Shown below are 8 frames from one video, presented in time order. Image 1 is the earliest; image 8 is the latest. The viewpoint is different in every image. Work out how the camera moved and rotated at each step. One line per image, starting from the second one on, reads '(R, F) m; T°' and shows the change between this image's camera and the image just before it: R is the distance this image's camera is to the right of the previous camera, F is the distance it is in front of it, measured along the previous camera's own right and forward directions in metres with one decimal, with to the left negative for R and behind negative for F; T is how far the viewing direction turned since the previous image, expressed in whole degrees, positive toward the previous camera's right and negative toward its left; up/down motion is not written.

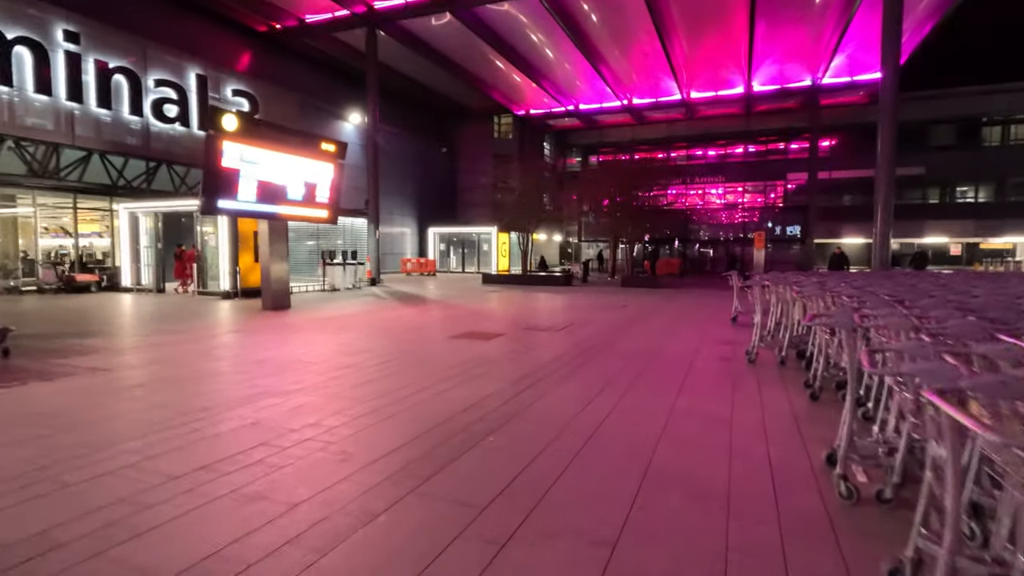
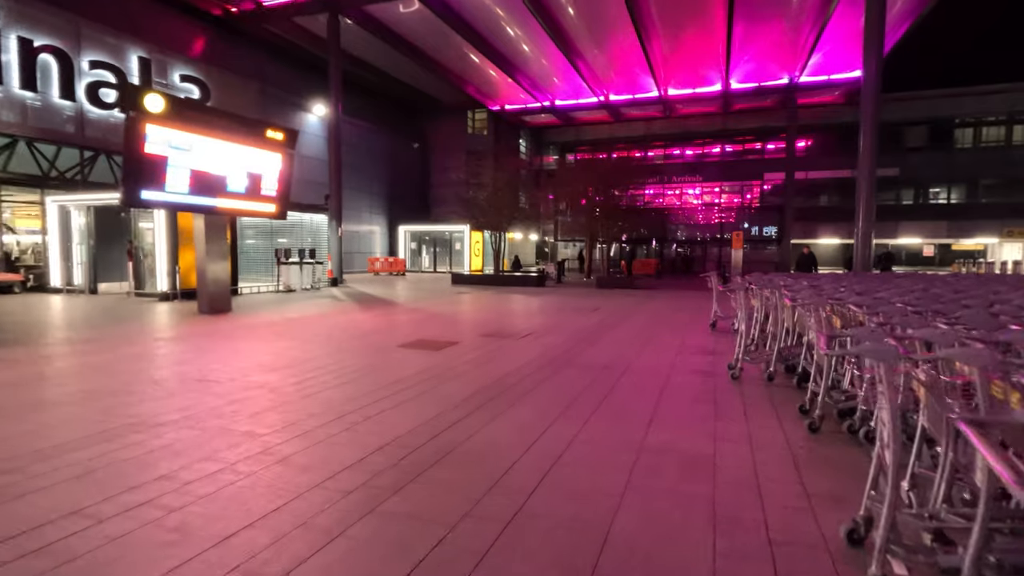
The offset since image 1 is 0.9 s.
(+0.4, +1.0) m; +2°
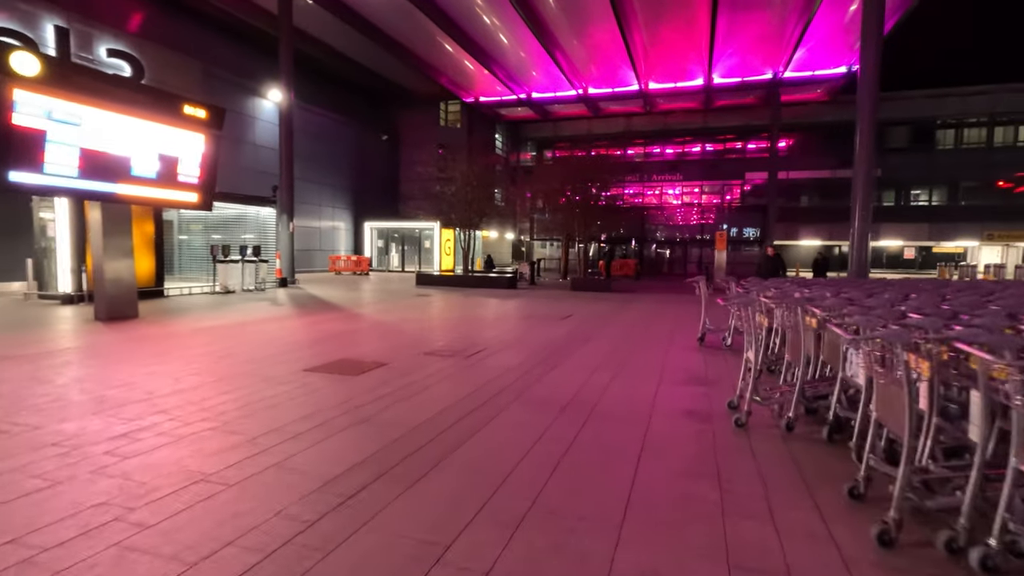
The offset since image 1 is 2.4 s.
(+0.5, +1.7) m; +2°
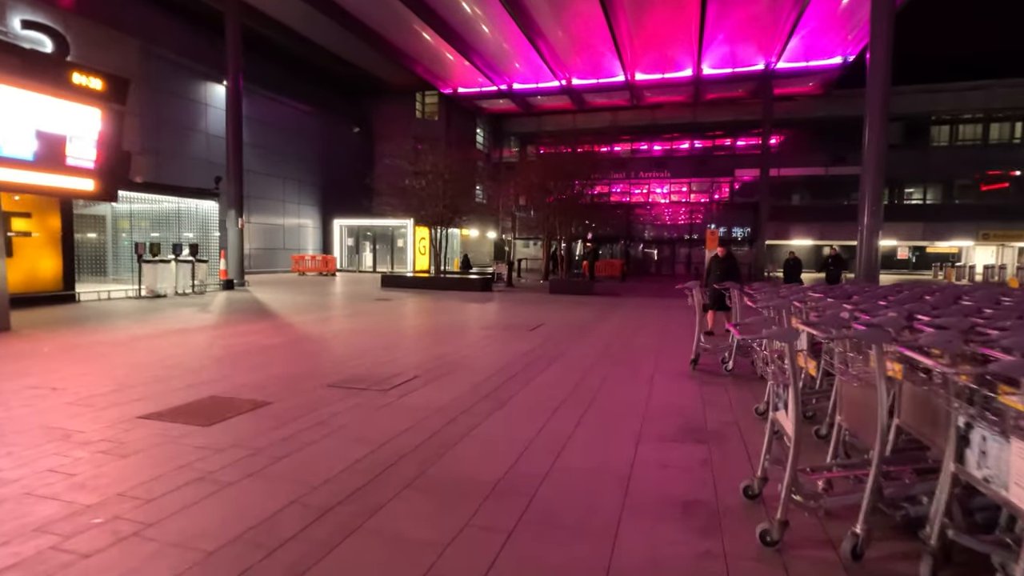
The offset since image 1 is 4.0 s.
(+0.6, +1.8) m; +1°
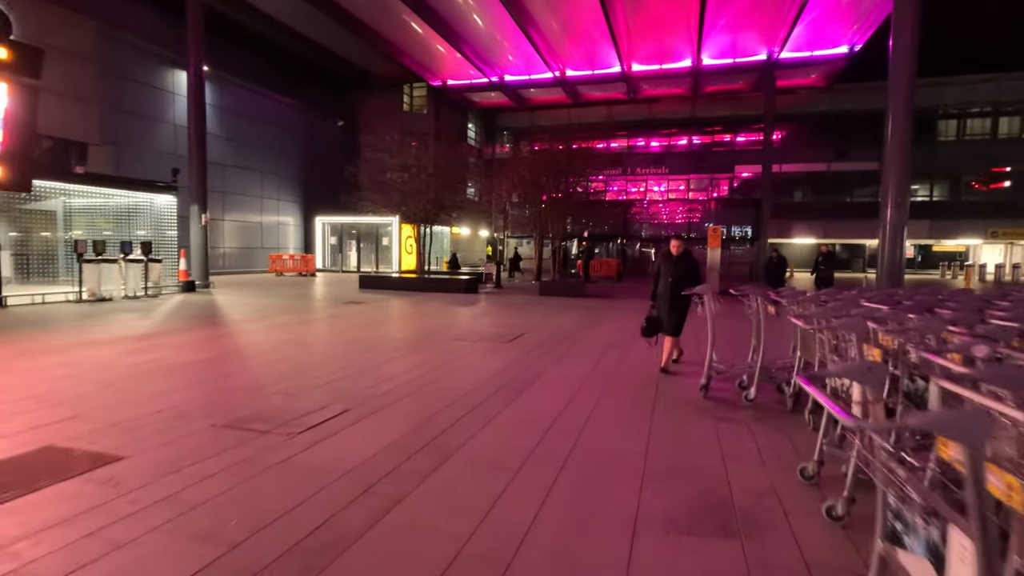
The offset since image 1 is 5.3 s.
(+0.3, +1.4) m; 0°
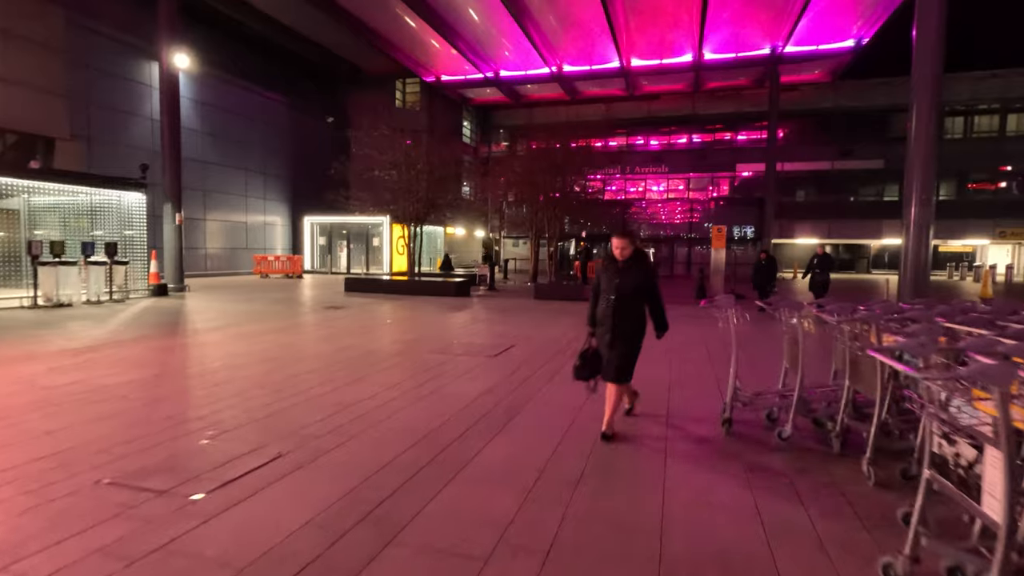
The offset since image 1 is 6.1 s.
(+0.1, +1.0) m; 0°
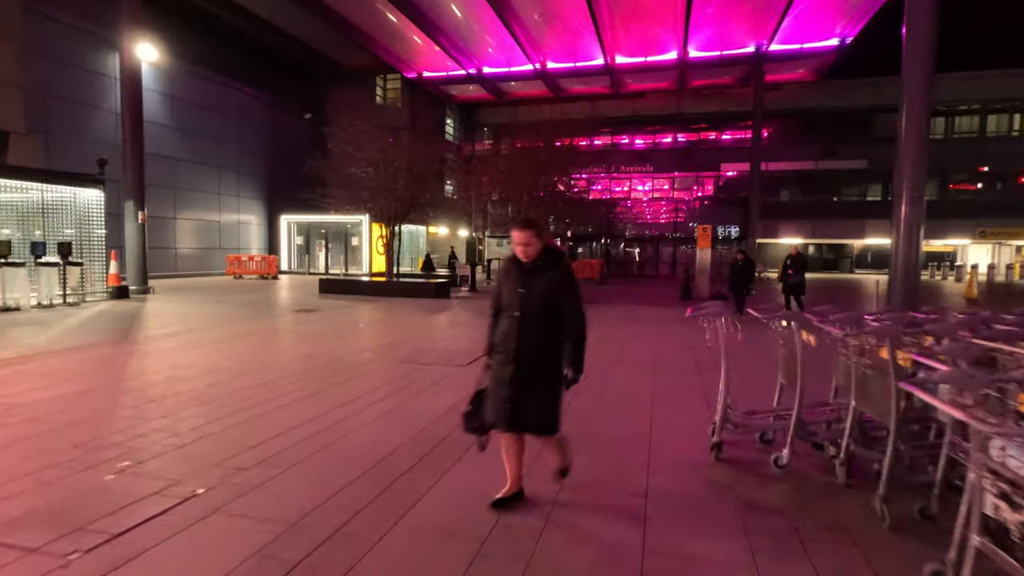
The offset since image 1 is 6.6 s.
(+0.2, +0.5) m; +1°
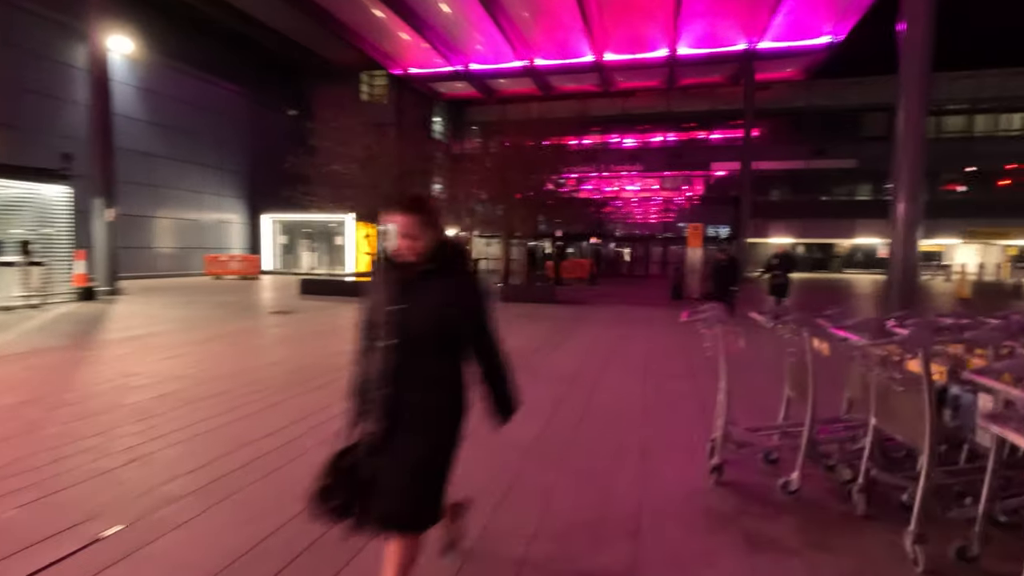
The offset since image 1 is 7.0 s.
(+0.1, +0.5) m; +1°
